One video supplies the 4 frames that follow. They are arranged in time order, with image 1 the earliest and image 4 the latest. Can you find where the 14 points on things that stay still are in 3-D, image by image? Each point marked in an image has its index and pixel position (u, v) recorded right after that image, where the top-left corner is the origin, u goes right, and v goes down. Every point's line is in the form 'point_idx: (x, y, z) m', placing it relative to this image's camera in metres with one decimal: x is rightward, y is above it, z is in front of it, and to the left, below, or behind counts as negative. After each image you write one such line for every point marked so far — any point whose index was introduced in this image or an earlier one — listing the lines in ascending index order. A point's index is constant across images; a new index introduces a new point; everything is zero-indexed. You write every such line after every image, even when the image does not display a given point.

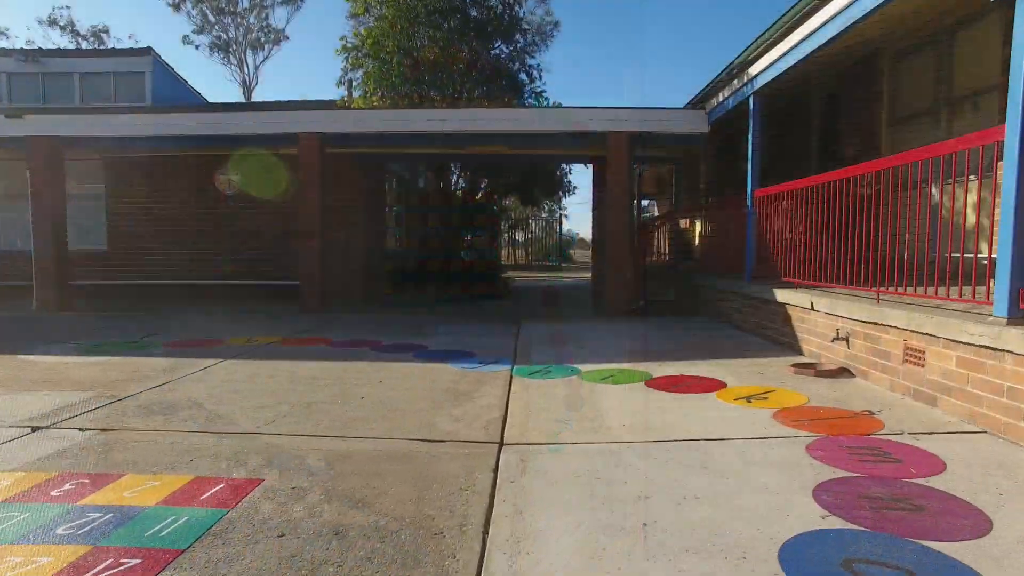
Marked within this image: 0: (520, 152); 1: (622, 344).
0: (+0.2, +2.7, +12.9) m
1: (+1.3, -0.7, +7.8) m
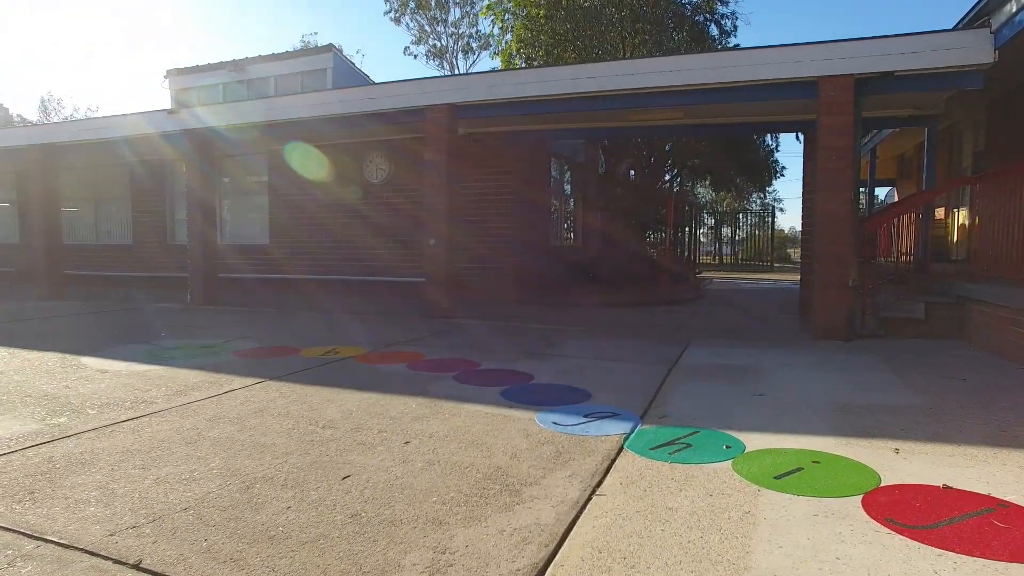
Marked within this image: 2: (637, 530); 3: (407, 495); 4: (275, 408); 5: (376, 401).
0: (+3.0, +2.6, +10.0) m
1: (+2.4, -0.8, +4.9) m
2: (+0.5, -1.0, +2.6) m
3: (-0.5, -1.0, +3.0) m
4: (-1.6, -0.8, +4.5) m
5: (-1.0, -0.8, +4.7) m
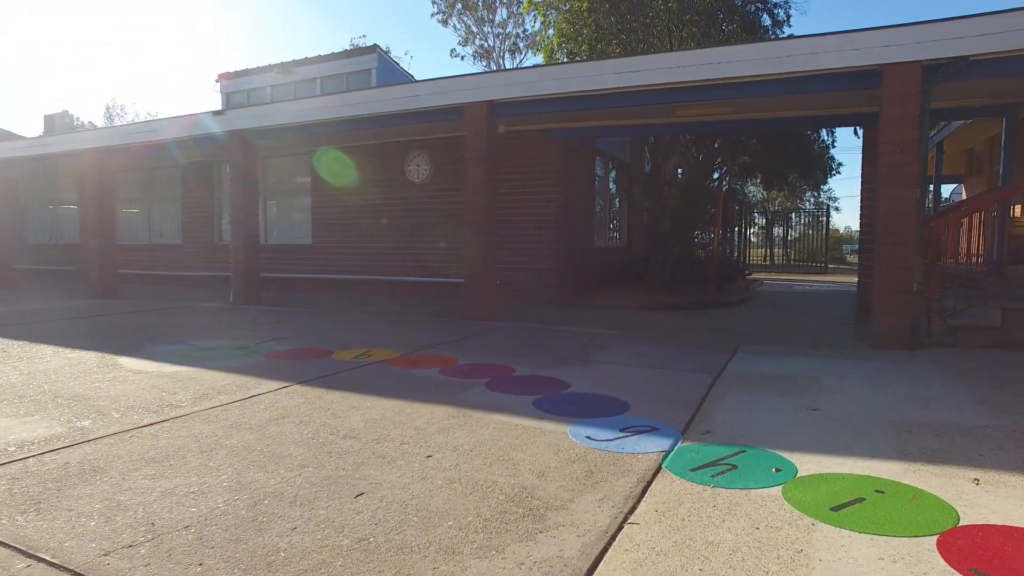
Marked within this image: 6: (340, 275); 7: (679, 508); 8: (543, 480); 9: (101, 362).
0: (+3.6, +2.6, +9.6) m
1: (+2.6, -0.8, +4.4) m
2: (+0.6, -1.0, +2.3) m
3: (-0.4, -1.0, +2.8) m
4: (-1.4, -0.8, +4.3) m
5: (-0.8, -0.8, +4.5) m
6: (-3.4, +0.3, +12.6) m
7: (+0.7, -1.0, +2.9) m
8: (+0.2, -1.0, +3.2) m
9: (-4.0, -0.7, +6.2) m
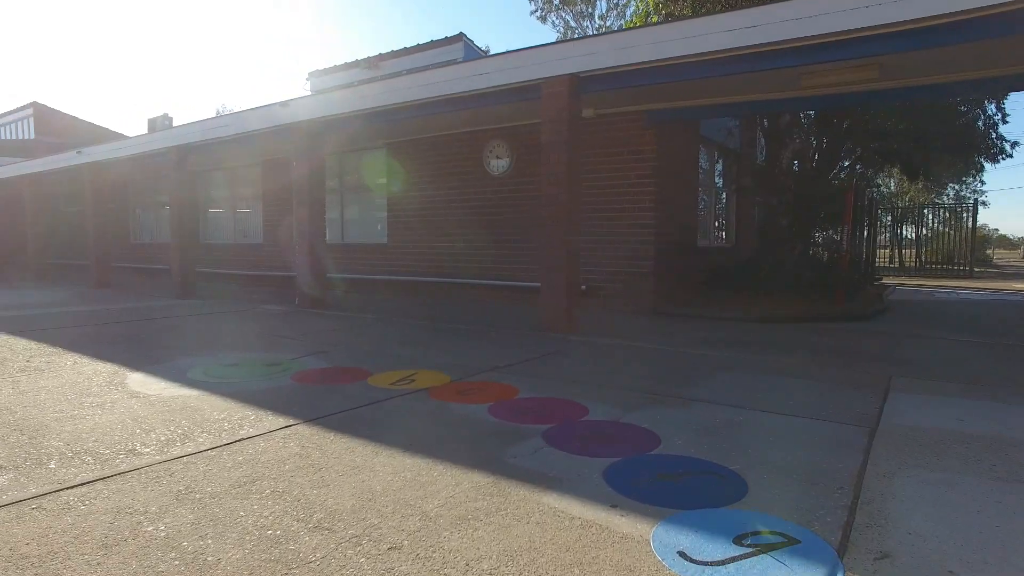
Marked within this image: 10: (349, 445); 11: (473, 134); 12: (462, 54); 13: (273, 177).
0: (+4.7, +2.4, +7.5) m
1: (+2.9, -1.0, +2.6) m
2: (+0.5, -1.1, +0.9) m
3: (-0.4, -1.1, +1.4) m
4: (-1.2, -0.9, +3.1) m
5: (-0.5, -0.9, +3.2) m
6: (-1.8, +0.2, +11.6) m
7: (+0.8, -1.1, +1.4) m
8: (+0.2, -1.1, +1.8) m
9: (-3.4, -0.8, +5.4) m
10: (-0.9, -0.9, +3.7) m
11: (-0.7, +2.6, +10.8) m
12: (-1.4, +6.4, +17.6) m
13: (-5.4, +2.5, +14.3) m
